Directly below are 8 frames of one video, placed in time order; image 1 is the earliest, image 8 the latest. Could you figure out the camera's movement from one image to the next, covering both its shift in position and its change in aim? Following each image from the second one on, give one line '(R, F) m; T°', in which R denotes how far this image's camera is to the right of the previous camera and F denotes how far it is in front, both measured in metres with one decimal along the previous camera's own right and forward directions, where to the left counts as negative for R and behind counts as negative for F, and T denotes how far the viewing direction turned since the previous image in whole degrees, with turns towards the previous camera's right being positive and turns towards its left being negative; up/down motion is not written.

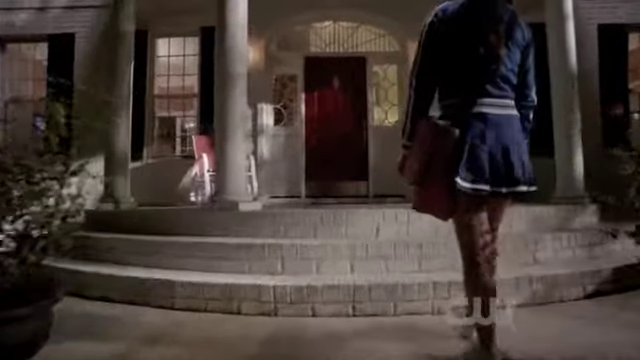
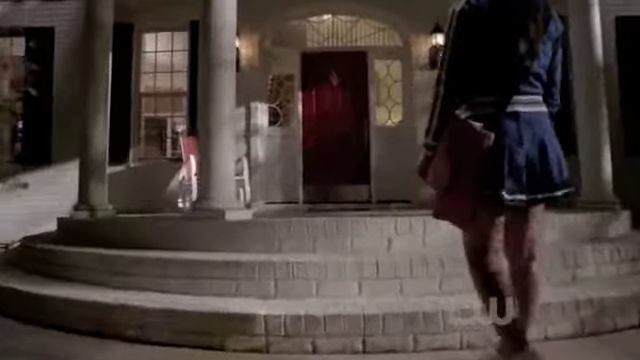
(0.0, +0.5) m; 0°
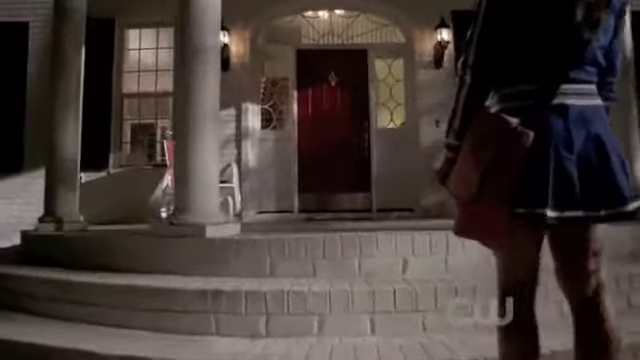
(0.0, +0.5) m; +1°
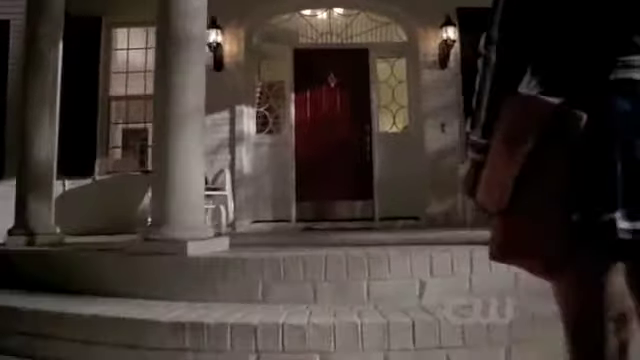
(0.0, +0.3) m; 0°
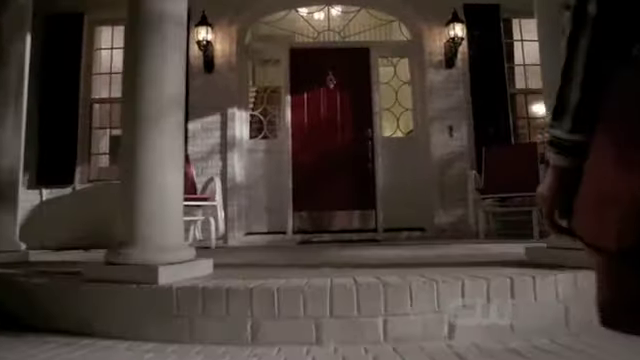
(0.0, +0.4) m; 0°
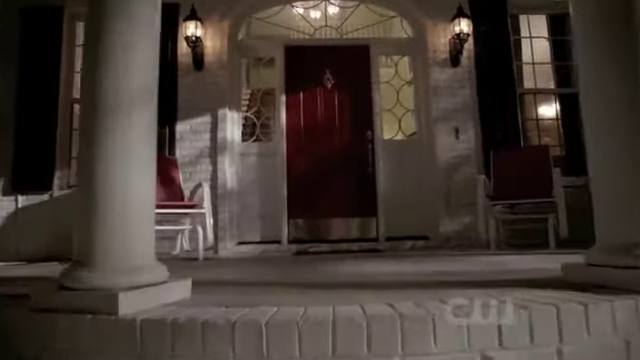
(0.0, +0.3) m; +1°
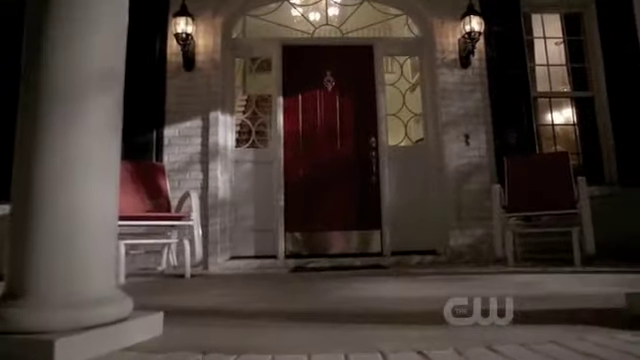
(0.0, +0.4) m; 0°
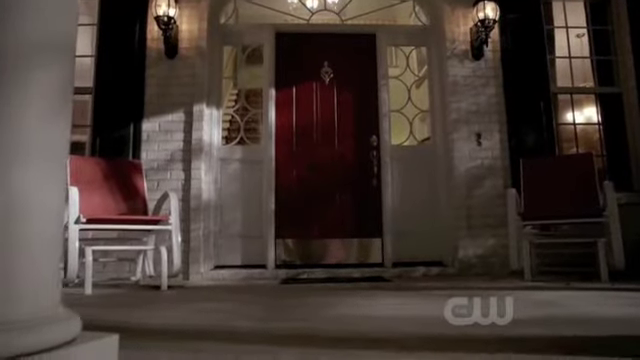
(+0.1, +0.4) m; 0°
